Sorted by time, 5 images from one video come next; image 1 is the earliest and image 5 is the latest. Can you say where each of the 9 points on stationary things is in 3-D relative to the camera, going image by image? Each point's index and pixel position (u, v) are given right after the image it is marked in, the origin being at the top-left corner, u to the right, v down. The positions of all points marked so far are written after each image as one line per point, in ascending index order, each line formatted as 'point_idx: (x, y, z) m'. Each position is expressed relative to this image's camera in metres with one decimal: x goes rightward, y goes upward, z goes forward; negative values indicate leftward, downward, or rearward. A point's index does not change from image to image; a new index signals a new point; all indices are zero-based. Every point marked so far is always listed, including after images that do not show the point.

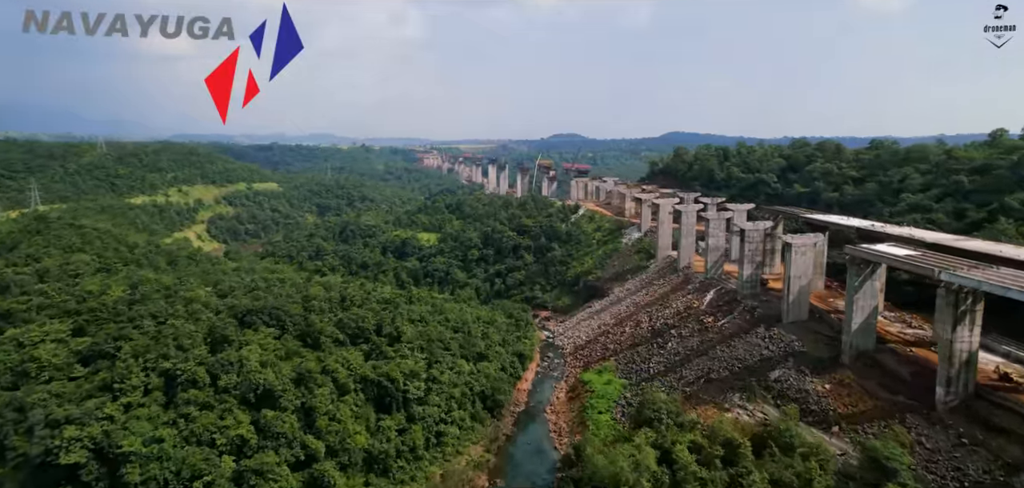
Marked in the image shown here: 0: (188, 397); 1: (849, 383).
0: (-8.8, -4.1, +16.9) m
1: (+8.4, -3.5, +15.4) m
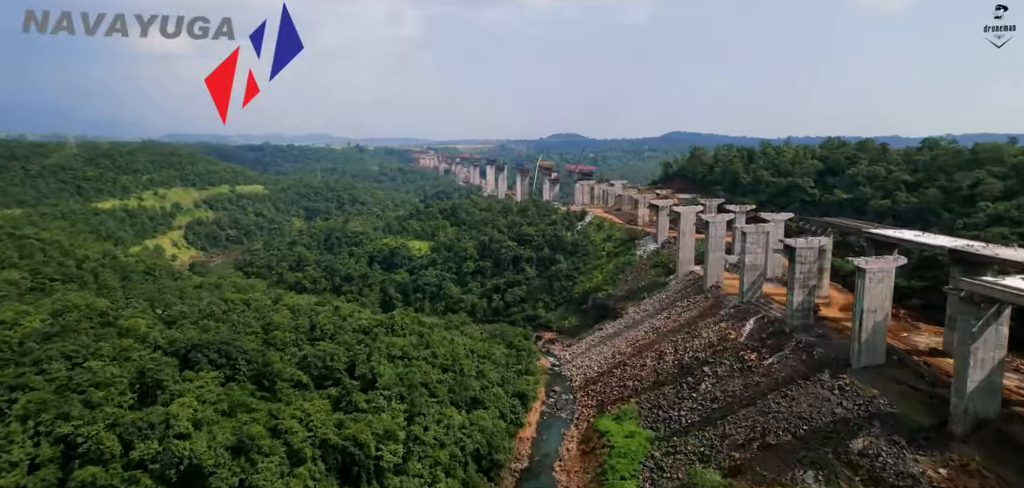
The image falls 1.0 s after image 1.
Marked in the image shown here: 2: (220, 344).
0: (-8.7, -4.8, +12.7) m
1: (+8.4, -4.1, +11.4) m
2: (-8.7, -3.0, +18.7) m
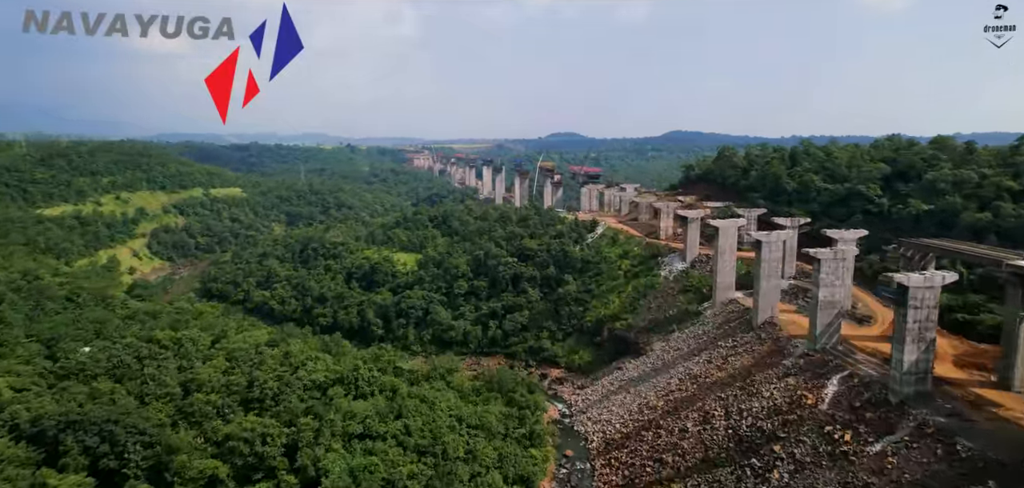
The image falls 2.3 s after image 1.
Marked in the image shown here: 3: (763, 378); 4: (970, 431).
0: (-8.6, -5.6, +7.3) m
1: (+8.5, -4.9, +6.0) m
2: (-8.7, -3.8, +13.2) m
3: (+7.1, -3.7, +17.6) m
4: (+8.9, -3.6, +12.2) m
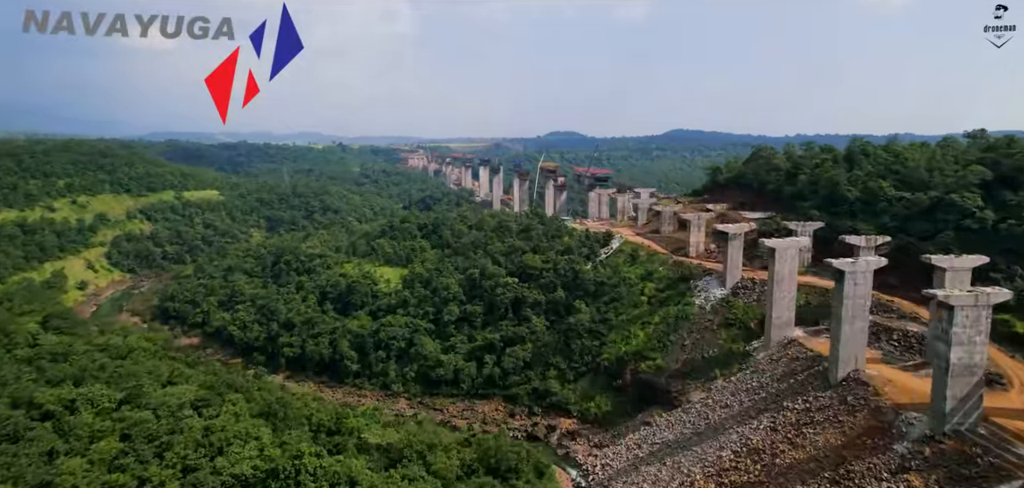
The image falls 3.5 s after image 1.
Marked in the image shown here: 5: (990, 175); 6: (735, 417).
0: (-8.5, -6.4, +2.2) m
1: (+8.6, -5.7, +1.0) m
2: (-8.6, -4.6, +8.2) m
3: (+7.1, -4.5, +12.6) m
4: (+9.0, -4.4, +7.2) m
5: (+14.8, +2.1, +19.5) m
6: (+6.1, -4.7, +17.1) m
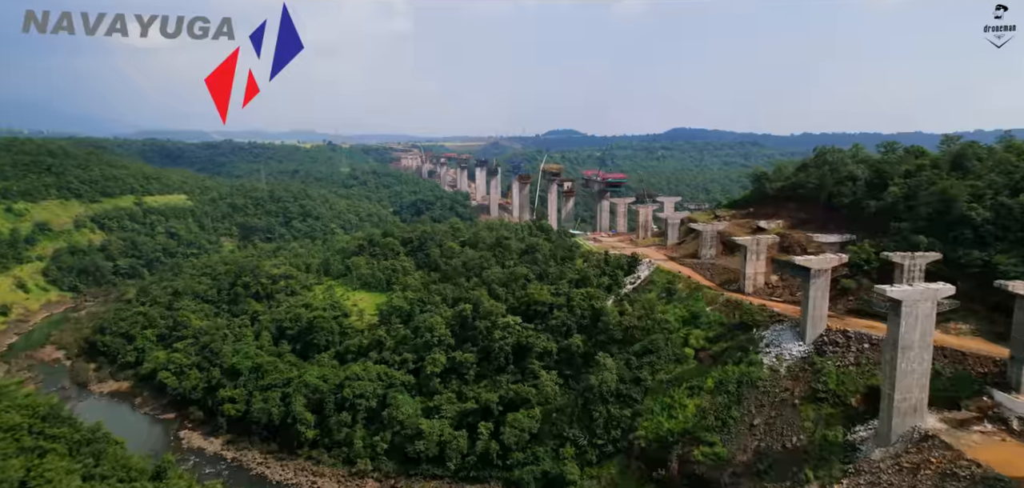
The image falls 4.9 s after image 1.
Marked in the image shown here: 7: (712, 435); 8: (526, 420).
0: (-8.4, -7.4, -3.8) m
1: (+8.8, -6.8, -5.0) m
2: (-8.5, -5.6, +2.2) m
3: (+7.2, -5.5, +6.7) m
4: (+9.2, -5.5, +1.3) m
5: (+14.9, +1.1, +13.6) m
6: (+6.2, -5.7, +11.2) m
7: (+5.0, -4.8, +15.6) m
8: (+0.4, -5.2, +18.3) m
